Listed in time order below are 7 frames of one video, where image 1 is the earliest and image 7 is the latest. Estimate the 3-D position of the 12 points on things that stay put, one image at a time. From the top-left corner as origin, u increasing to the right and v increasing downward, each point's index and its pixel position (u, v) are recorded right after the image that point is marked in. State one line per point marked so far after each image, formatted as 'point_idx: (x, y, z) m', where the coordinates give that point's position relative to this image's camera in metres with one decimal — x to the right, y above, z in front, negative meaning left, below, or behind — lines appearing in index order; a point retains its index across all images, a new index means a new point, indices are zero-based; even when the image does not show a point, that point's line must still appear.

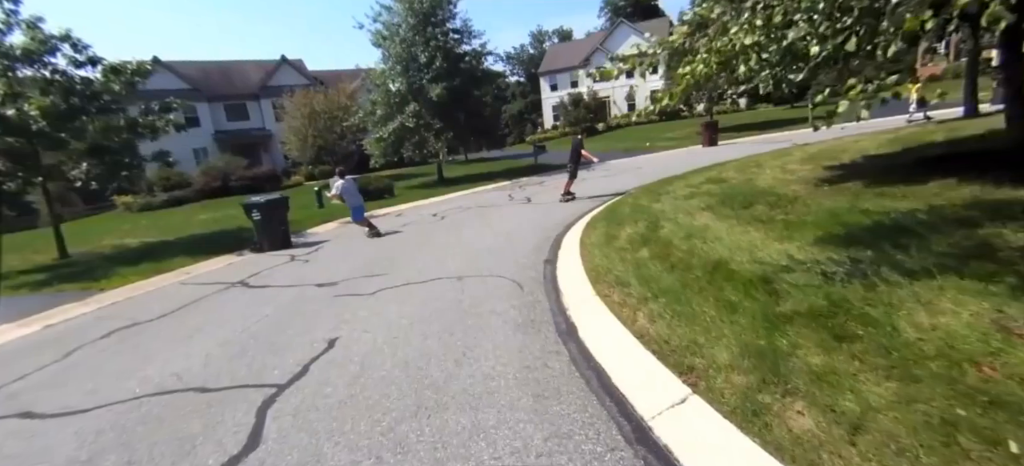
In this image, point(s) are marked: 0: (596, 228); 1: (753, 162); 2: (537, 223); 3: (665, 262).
0: (+1.3, 0.0, +7.8) m
1: (+5.4, +1.6, +11.7) m
2: (+0.5, +0.2, +10.4) m
3: (+1.4, -0.3, +4.9) m
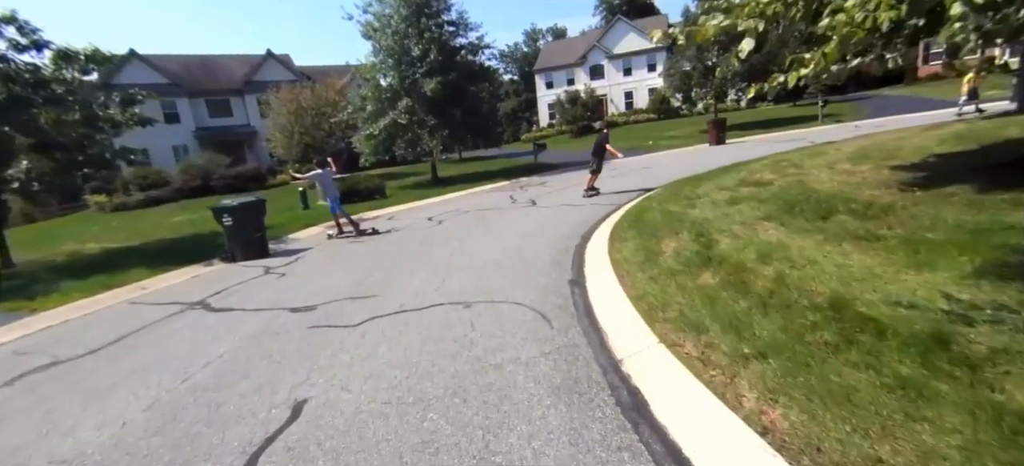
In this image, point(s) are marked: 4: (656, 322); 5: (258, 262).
0: (+1.4, -0.1, +6.6) m
1: (+5.5, +1.4, +10.5) m
2: (+0.7, 0.0, +9.1) m
3: (+1.7, -0.4, +3.7) m
4: (+1.0, -0.6, +3.7) m
5: (-4.9, -0.6, +10.1) m
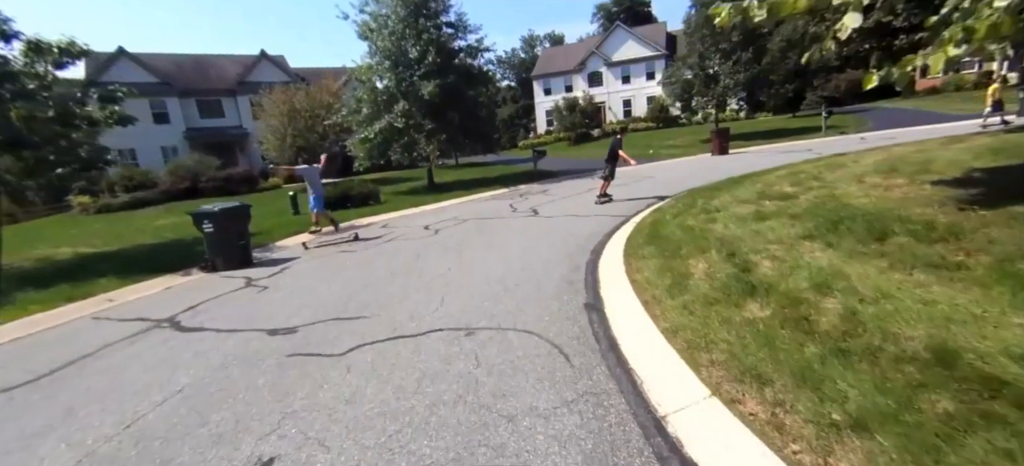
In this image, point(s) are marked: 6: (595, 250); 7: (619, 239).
0: (+1.5, -0.3, +6.0) m
1: (+5.6, +1.1, +10.0) m
2: (+0.7, -0.2, +8.5) m
3: (+1.7, -0.6, +3.0) m
4: (+1.1, -0.8, +3.1) m
5: (-4.9, -0.7, +9.4) m
6: (+1.2, -0.3, +7.5) m
7: (+1.6, -0.1, +8.0) m
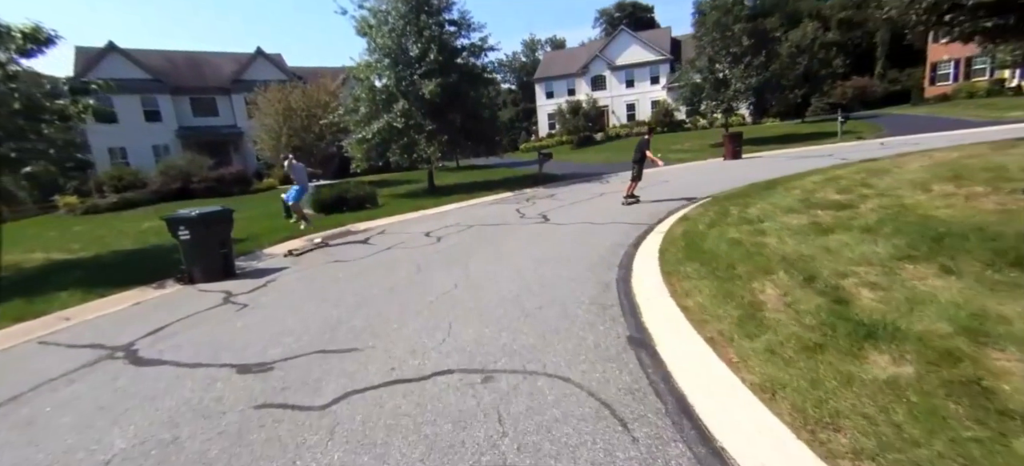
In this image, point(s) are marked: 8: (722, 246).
0: (+1.7, -0.5, +5.0) m
1: (+5.8, +0.9, +9.0) m
2: (+0.9, -0.3, +7.5) m
3: (+2.0, -0.7, +2.0) m
4: (+1.3, -0.9, +2.1) m
5: (-4.7, -0.9, +8.4) m
6: (+1.4, -0.4, +6.5) m
7: (+1.8, -0.3, +7.0) m
8: (+2.4, -0.1, +6.0) m
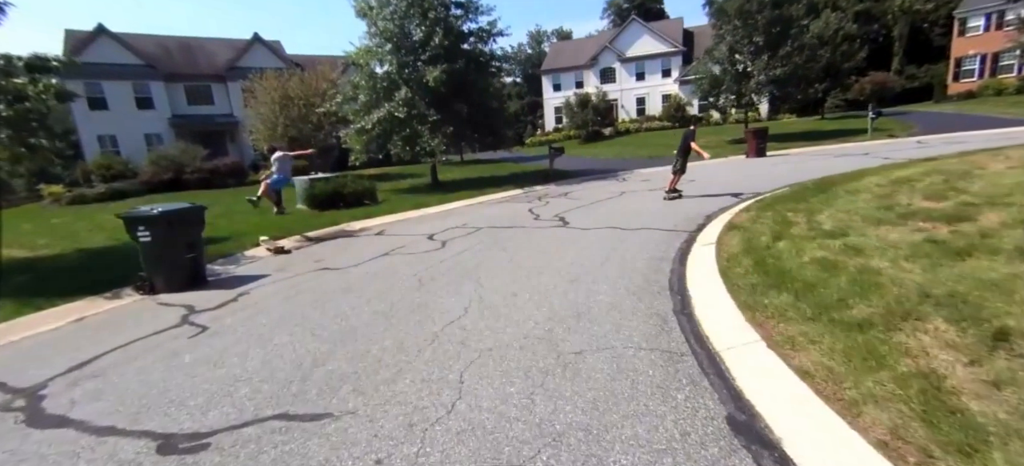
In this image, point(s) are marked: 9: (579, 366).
0: (+2.0, -0.6, +3.6) m
1: (+6.1, +0.7, +7.6) m
2: (+1.2, -0.5, +6.2) m
3: (+2.2, -0.9, +0.7) m
4: (+1.6, -1.1, +0.8) m
5: (-4.5, -0.9, +7.1) m
6: (+1.6, -0.6, +5.2) m
7: (+2.1, -0.4, +5.7) m
8: (+2.7, -0.3, +4.7) m
9: (+0.4, -0.9, +3.6) m
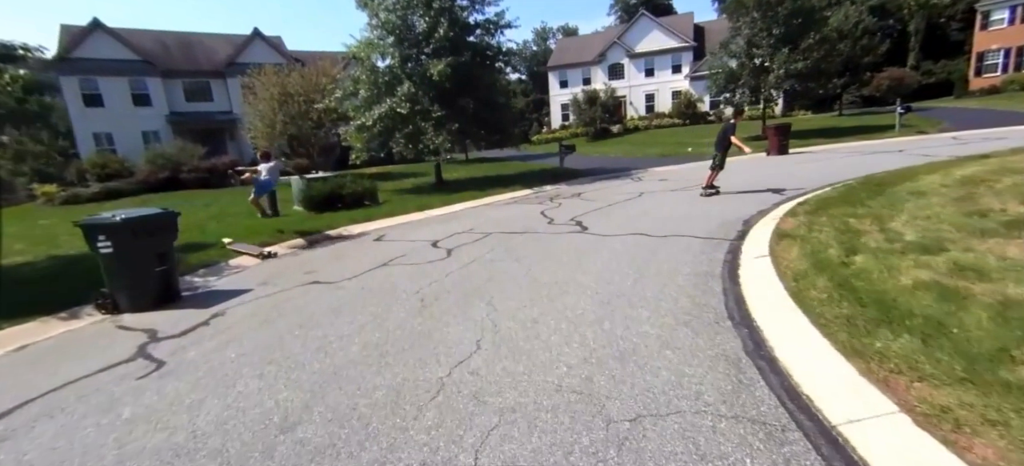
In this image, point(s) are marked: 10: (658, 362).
0: (+2.1, -0.8, +2.6) m
1: (+6.3, +0.6, +6.6) m
2: (+1.4, -0.6, +5.1) m
3: (+2.3, -1.1, -0.3) m
4: (+1.7, -1.2, -0.3) m
5: (-4.2, -1.0, +6.1) m
6: (+1.8, -0.7, +4.1) m
7: (+2.2, -0.5, +4.6) m
8: (+2.8, -0.4, +3.6) m
9: (+0.6, -1.0, +2.6) m
10: (+1.0, -0.8, +3.5) m
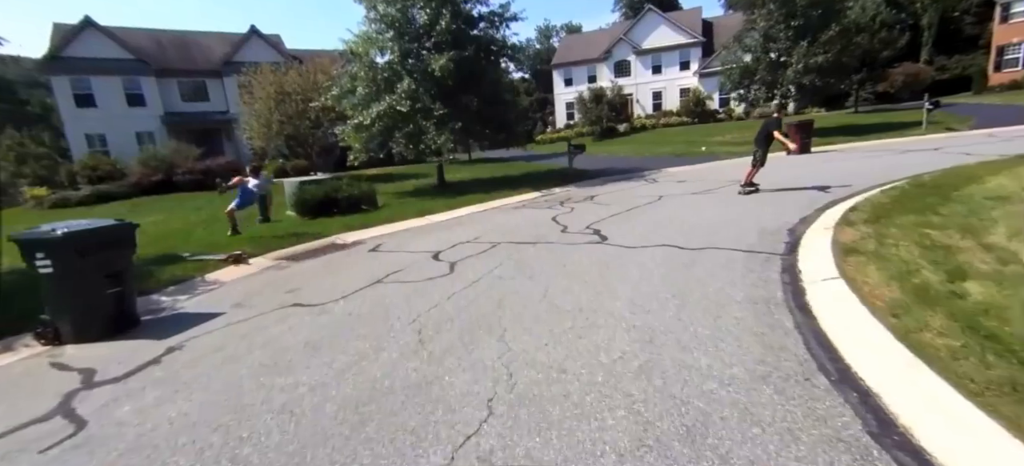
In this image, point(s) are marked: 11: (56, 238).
0: (+2.3, -0.9, +1.6) m
1: (+6.4, +0.5, +5.5) m
2: (+1.5, -0.7, +4.1) m
3: (+2.4, -1.2, -1.4) m
4: (+1.8, -1.4, -1.3) m
5: (-4.1, -1.2, +5.1) m
6: (+2.0, -0.9, +3.1) m
7: (+2.4, -0.7, +3.6) m
8: (+3.0, -0.6, +2.6) m
9: (+0.7, -1.2, +1.6) m
10: (+1.1, -1.0, +2.5) m
11: (-4.6, -0.1, +5.4) m
